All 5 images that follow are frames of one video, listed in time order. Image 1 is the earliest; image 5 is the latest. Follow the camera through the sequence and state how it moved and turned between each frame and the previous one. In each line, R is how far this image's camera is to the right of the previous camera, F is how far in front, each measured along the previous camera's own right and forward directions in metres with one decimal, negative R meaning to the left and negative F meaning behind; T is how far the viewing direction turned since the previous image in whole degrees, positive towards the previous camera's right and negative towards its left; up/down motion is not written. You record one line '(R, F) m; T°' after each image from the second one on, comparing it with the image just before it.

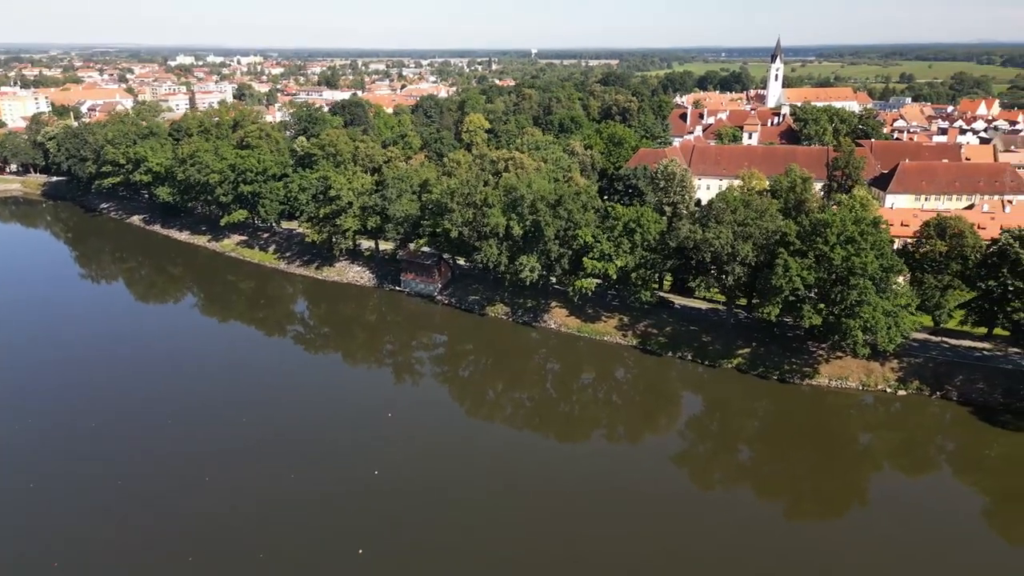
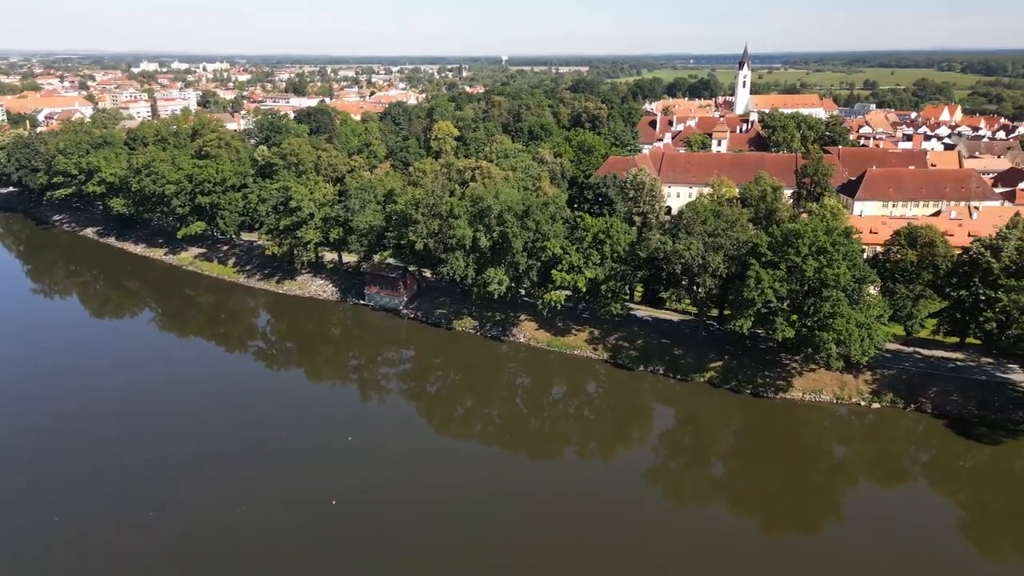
(+0.3, +1.1) m; +2°
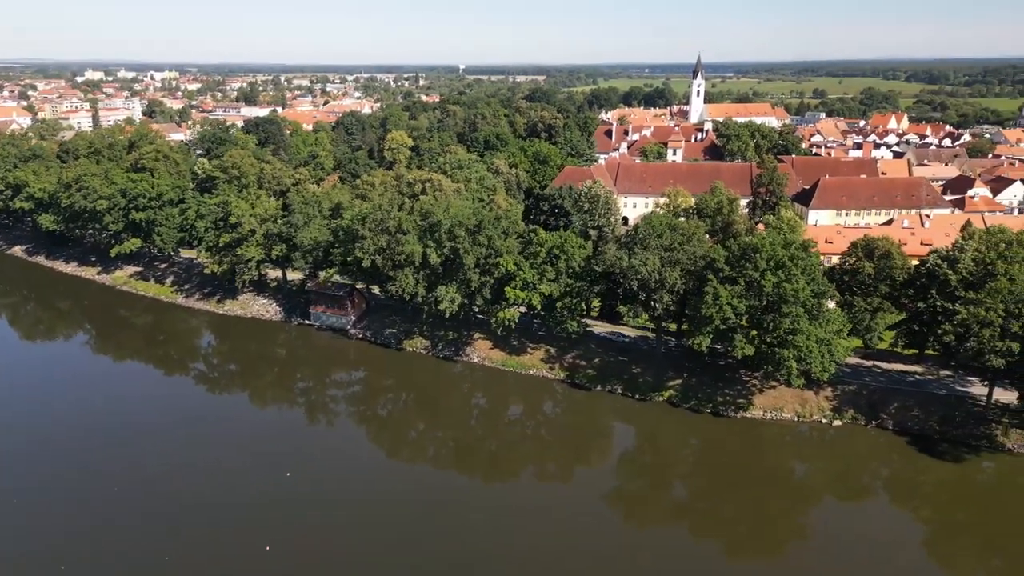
(+0.5, +1.5) m; +3°
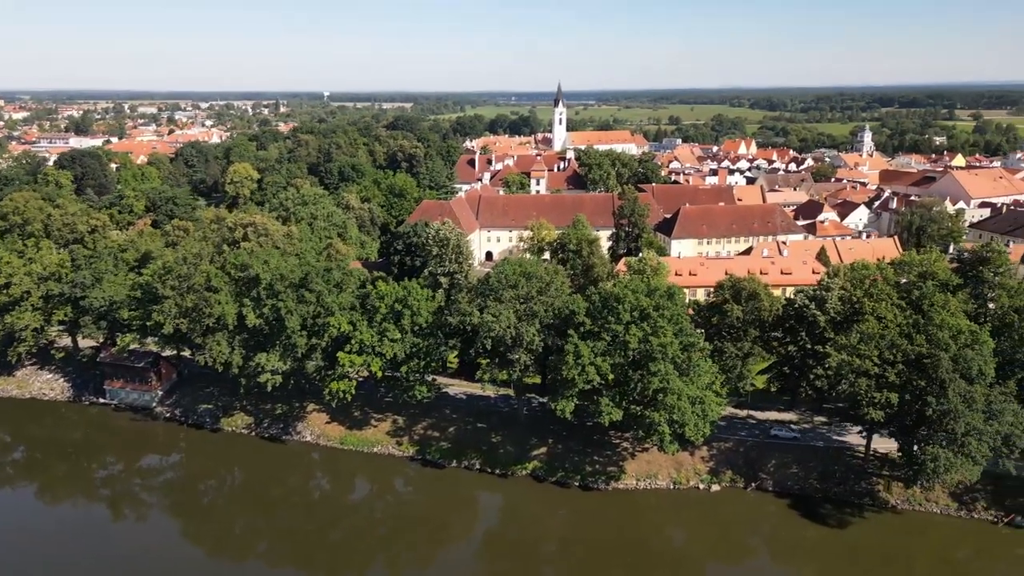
(+1.8, +4.4) m; +10°
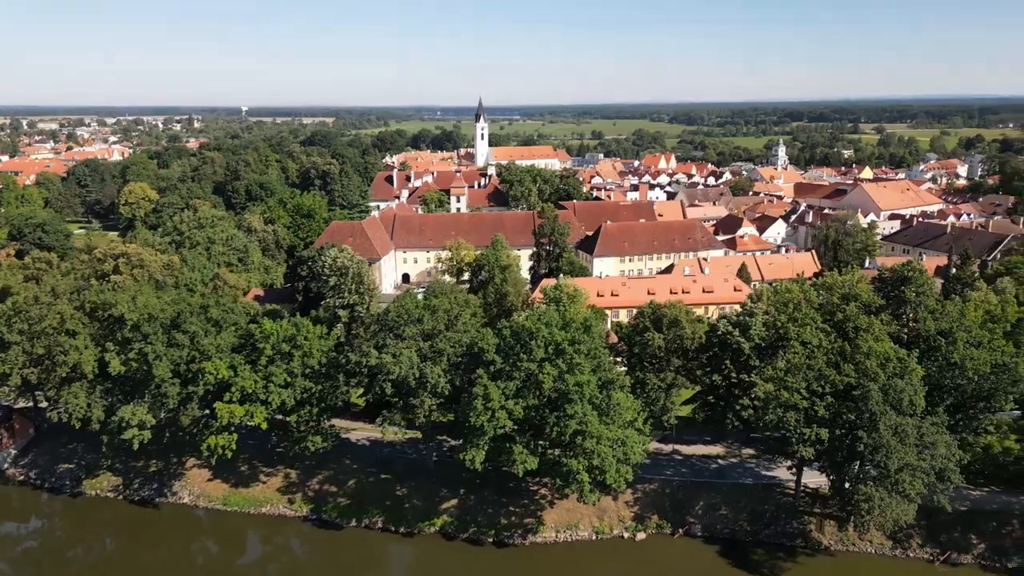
(+1.0, +2.6) m; +6°
